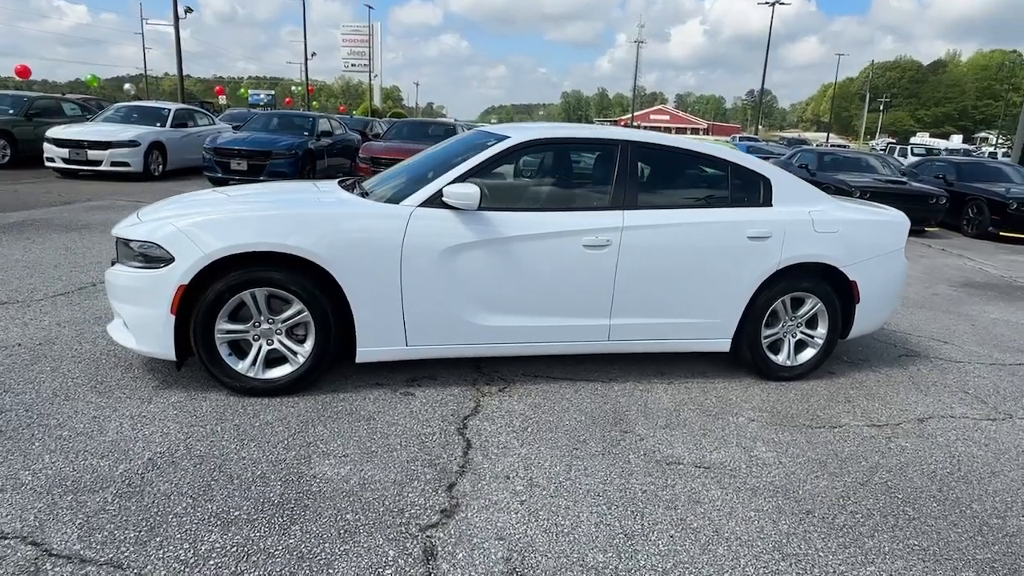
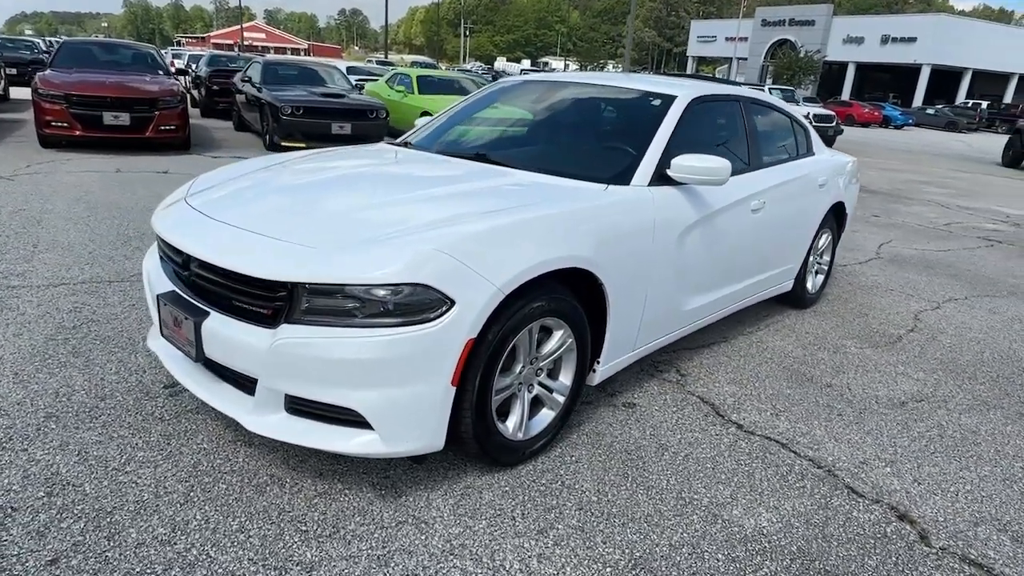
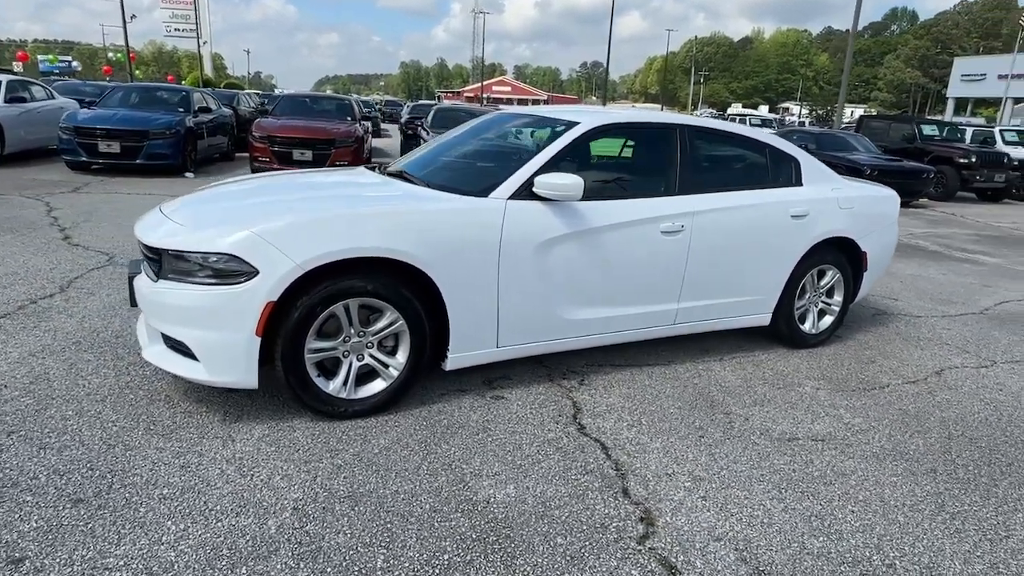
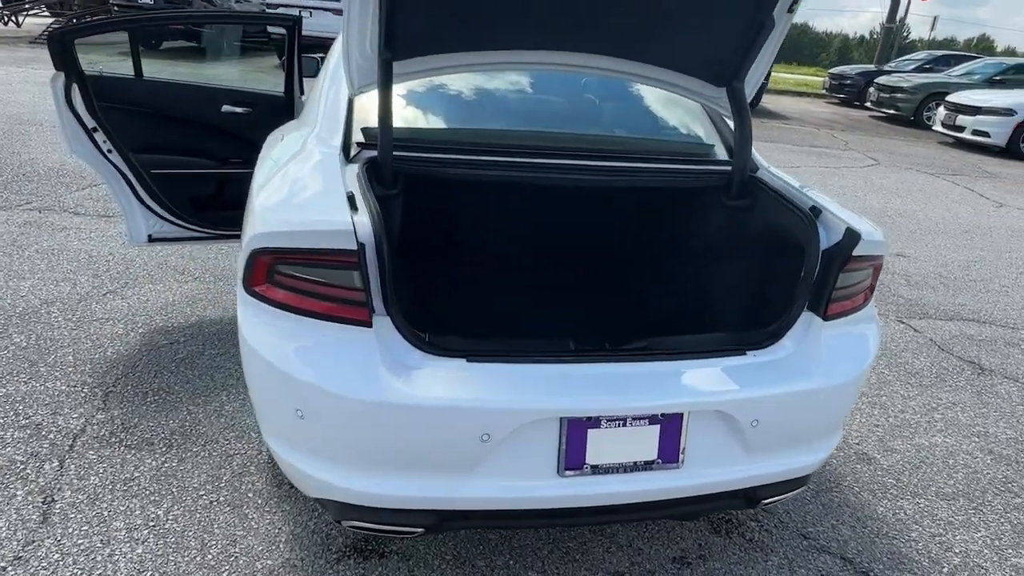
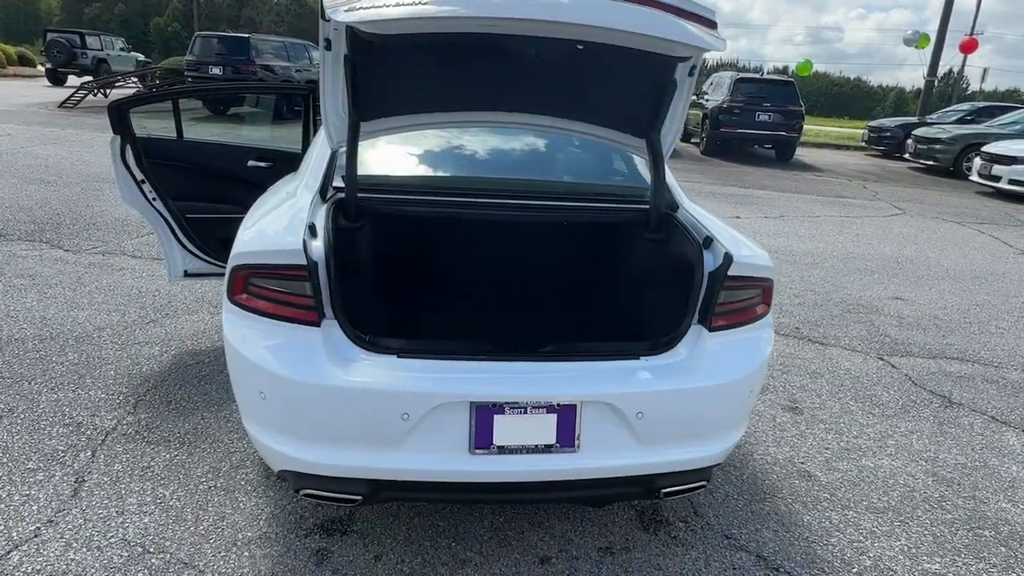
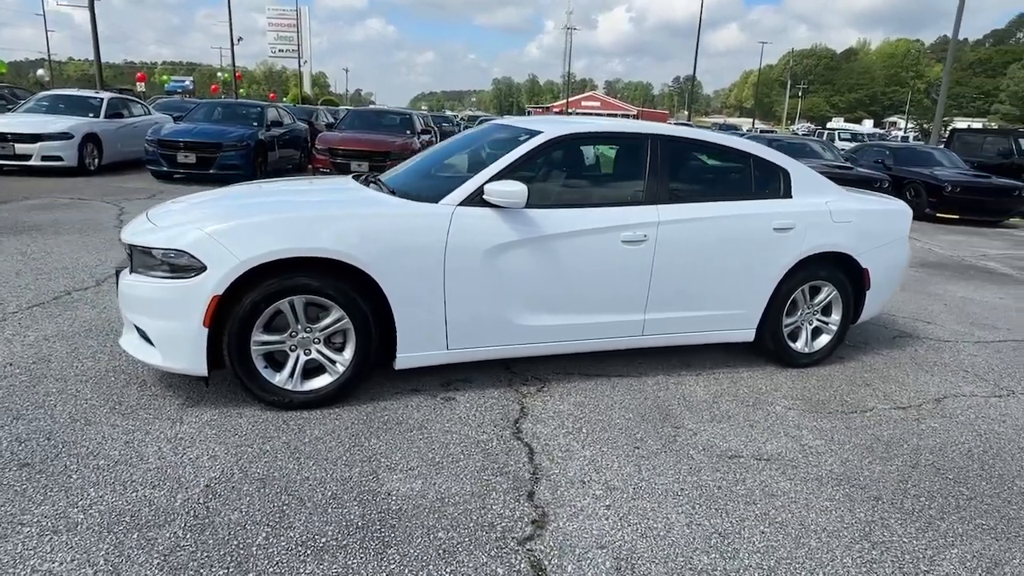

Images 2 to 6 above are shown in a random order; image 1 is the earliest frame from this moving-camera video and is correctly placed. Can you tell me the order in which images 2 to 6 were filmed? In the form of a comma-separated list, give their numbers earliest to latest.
6, 3, 2, 5, 4
